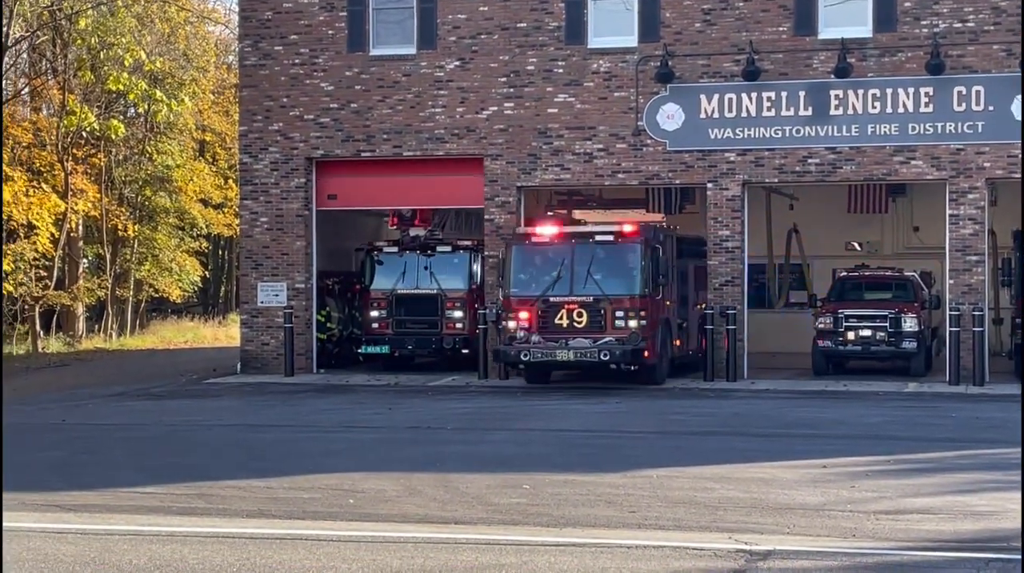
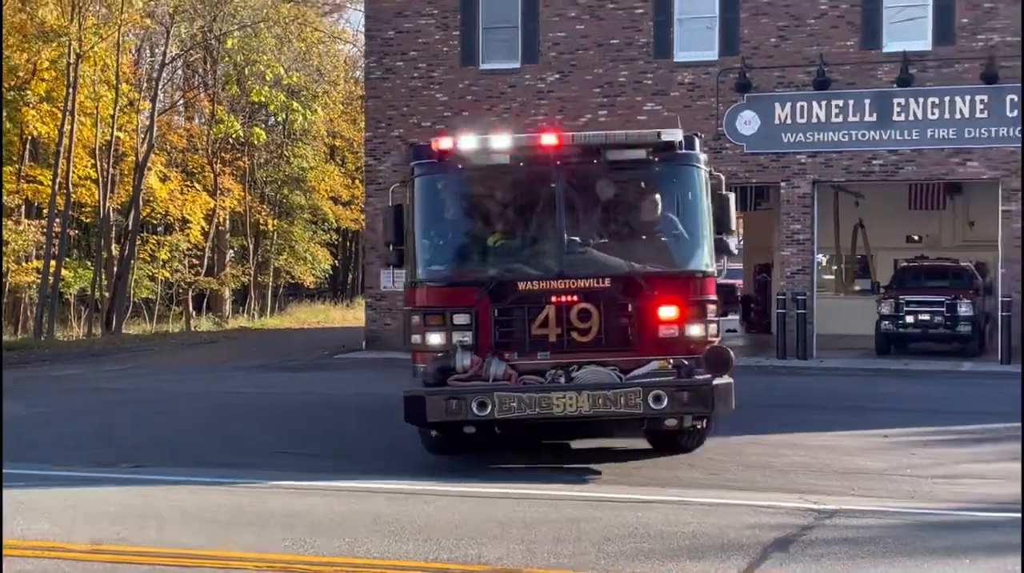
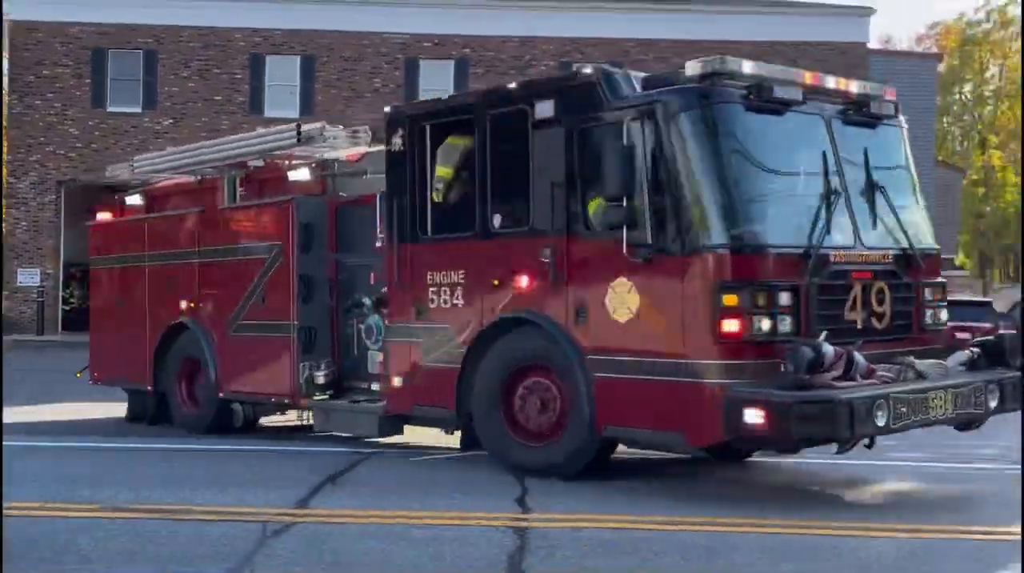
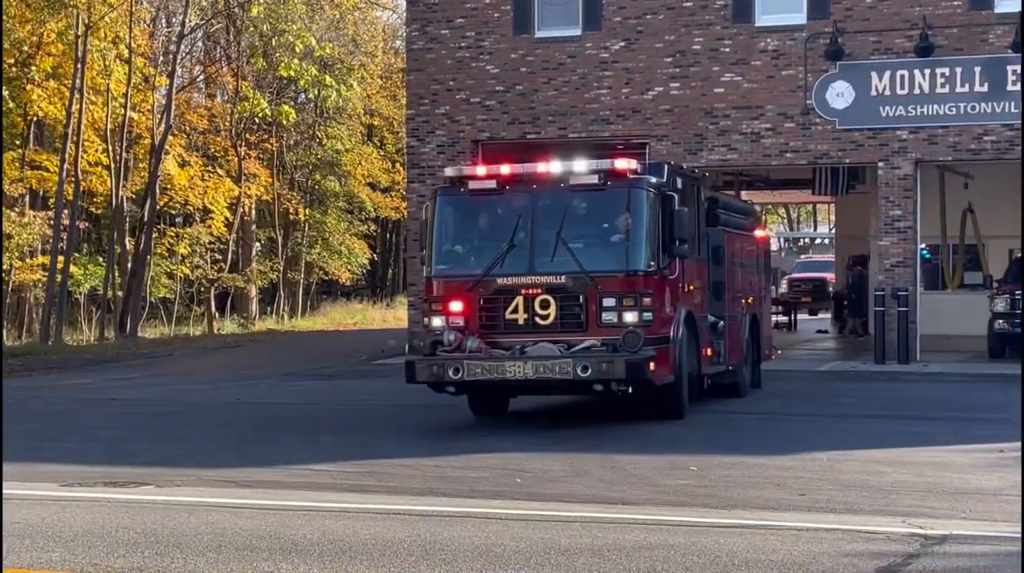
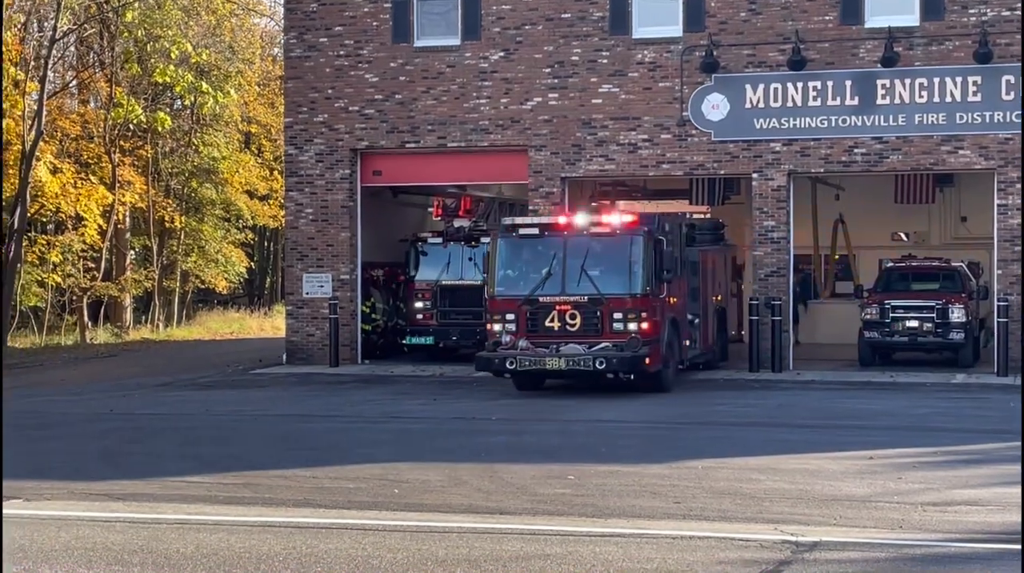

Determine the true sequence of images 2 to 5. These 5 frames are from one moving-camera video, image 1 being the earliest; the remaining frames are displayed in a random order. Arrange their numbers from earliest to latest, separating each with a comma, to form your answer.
5, 4, 2, 3
